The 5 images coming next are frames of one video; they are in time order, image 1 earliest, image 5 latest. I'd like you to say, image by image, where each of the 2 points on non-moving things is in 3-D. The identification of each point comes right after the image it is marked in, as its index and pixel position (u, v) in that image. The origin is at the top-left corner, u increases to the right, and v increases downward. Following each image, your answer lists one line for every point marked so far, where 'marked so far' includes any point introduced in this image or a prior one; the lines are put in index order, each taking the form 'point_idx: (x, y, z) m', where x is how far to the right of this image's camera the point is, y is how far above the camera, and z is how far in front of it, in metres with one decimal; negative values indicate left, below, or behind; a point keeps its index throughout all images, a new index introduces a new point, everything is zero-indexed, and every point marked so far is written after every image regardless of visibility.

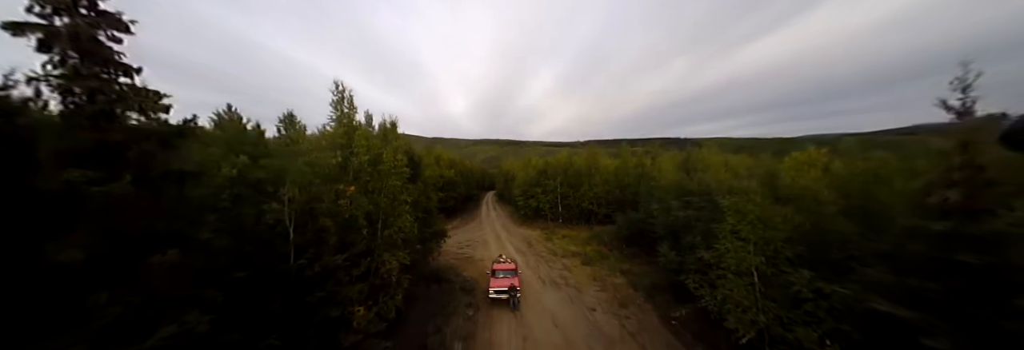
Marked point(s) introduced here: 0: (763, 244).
0: (+9.9, -2.6, +9.5) m
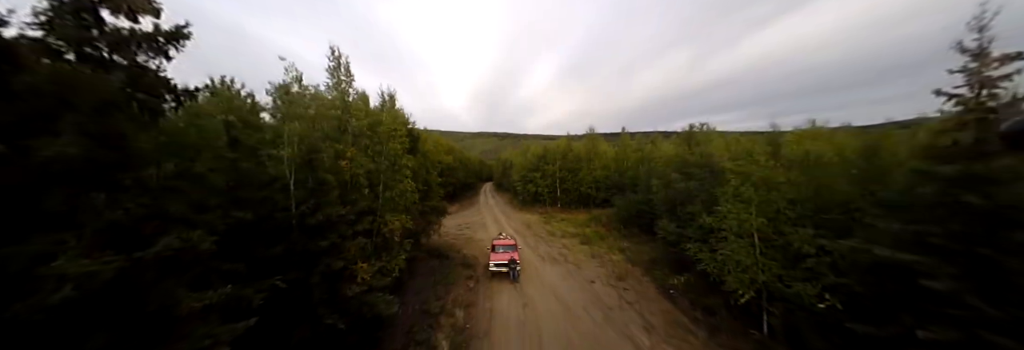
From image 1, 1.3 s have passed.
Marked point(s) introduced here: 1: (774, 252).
0: (+10.0, -1.0, +9.6) m
1: (+9.8, -2.9, +9.3) m
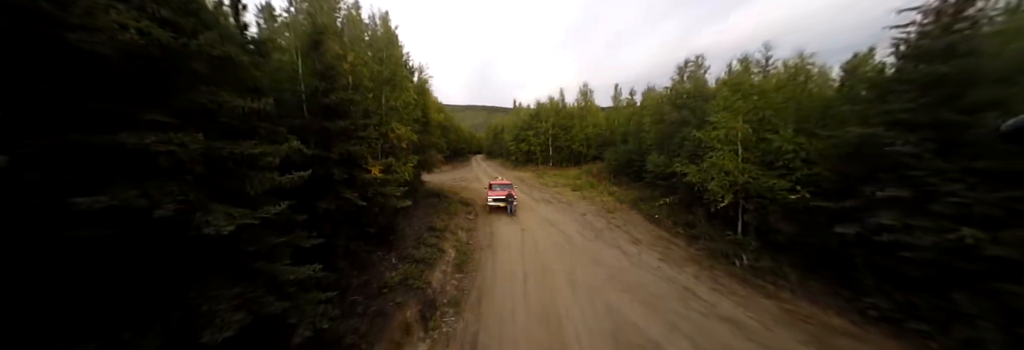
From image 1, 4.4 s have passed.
0: (+10.2, +2.7, +10.2) m
1: (+10.0, +0.8, +10.1) m
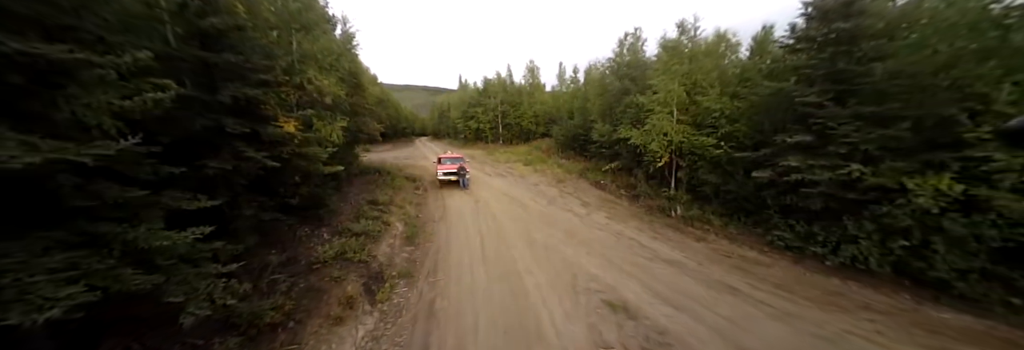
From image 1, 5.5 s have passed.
0: (+8.2, +4.5, +11.2) m
1: (+8.0, +2.6, +11.2) m
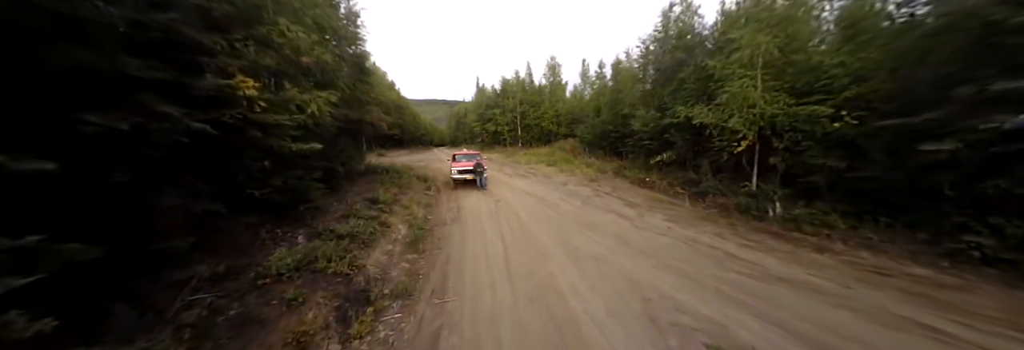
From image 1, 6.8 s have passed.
0: (+9.2, +4.9, +8.4) m
1: (+9.1, +3.1, +8.4) m
